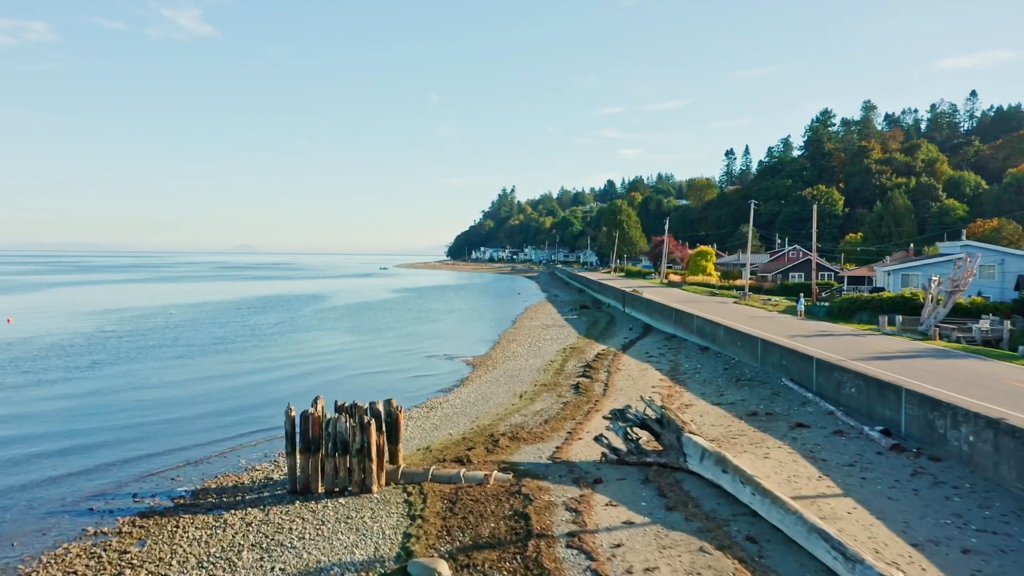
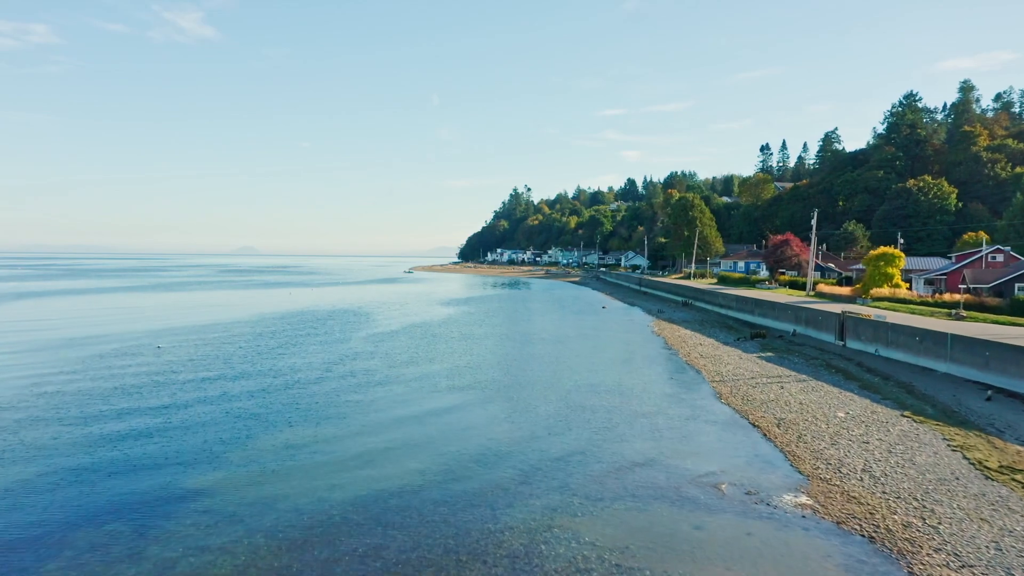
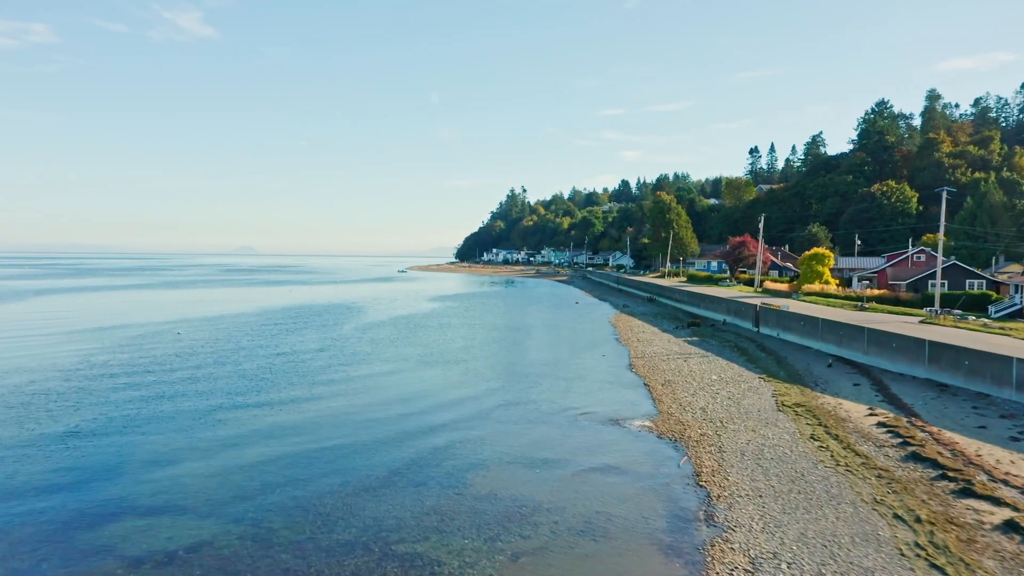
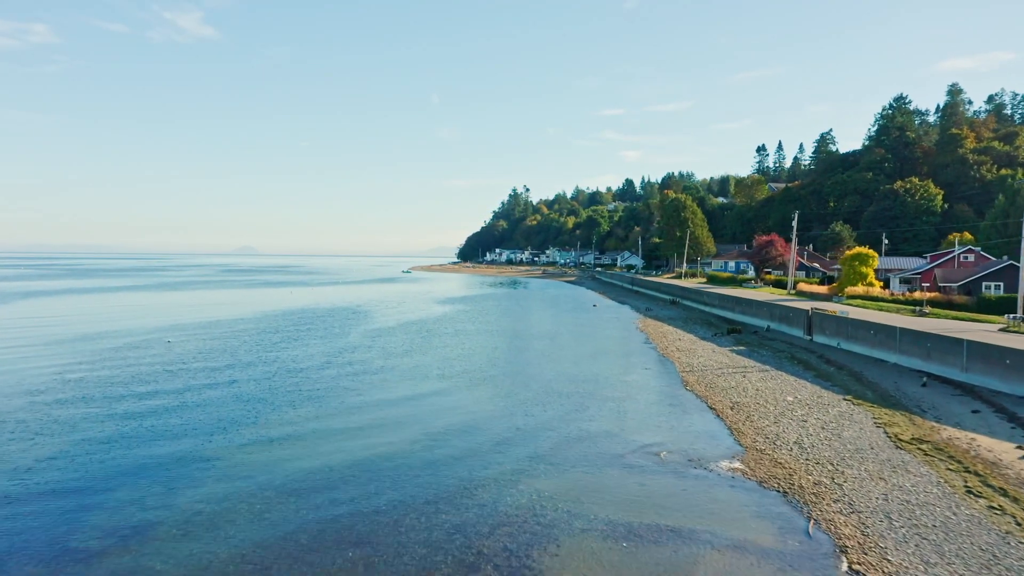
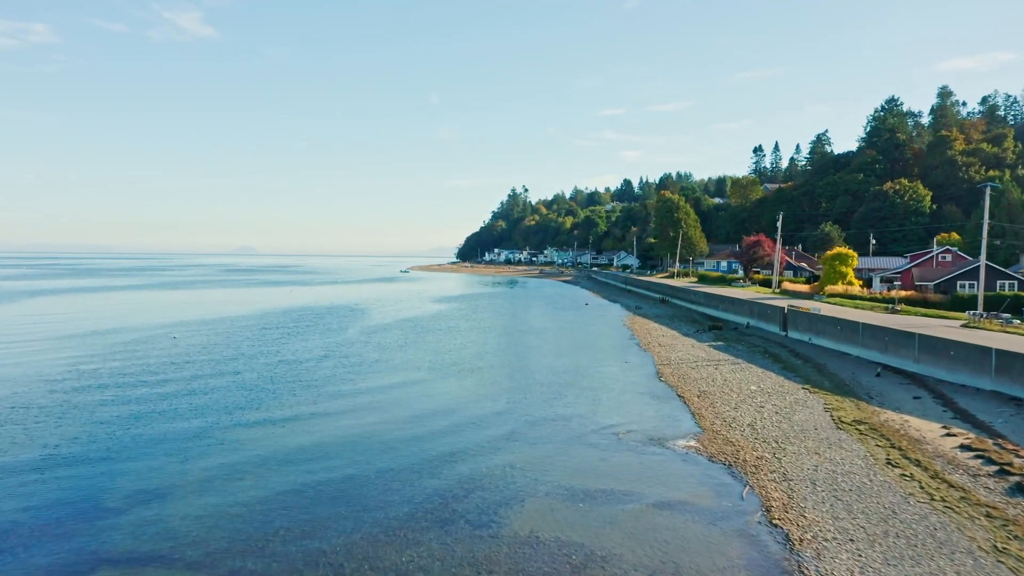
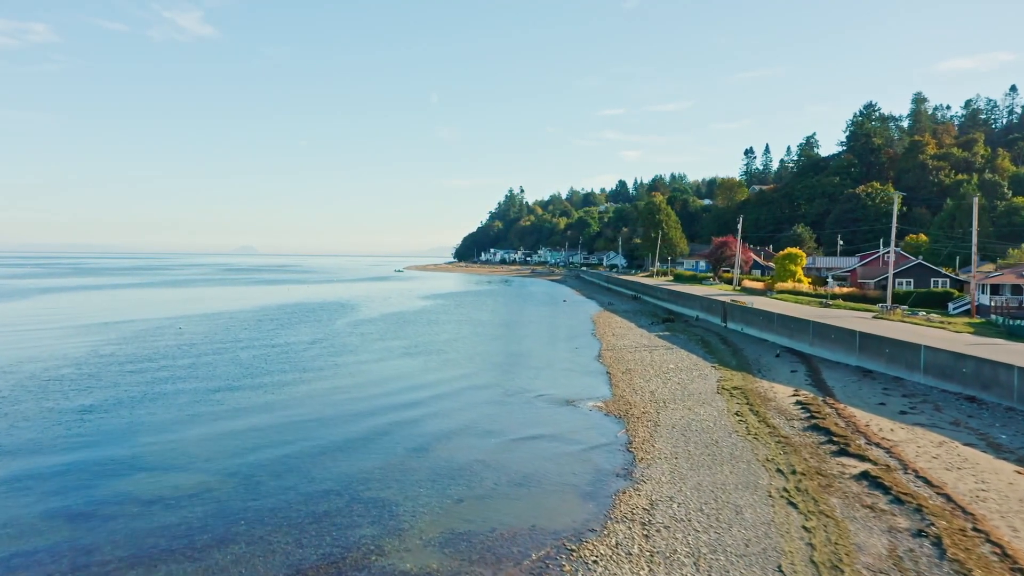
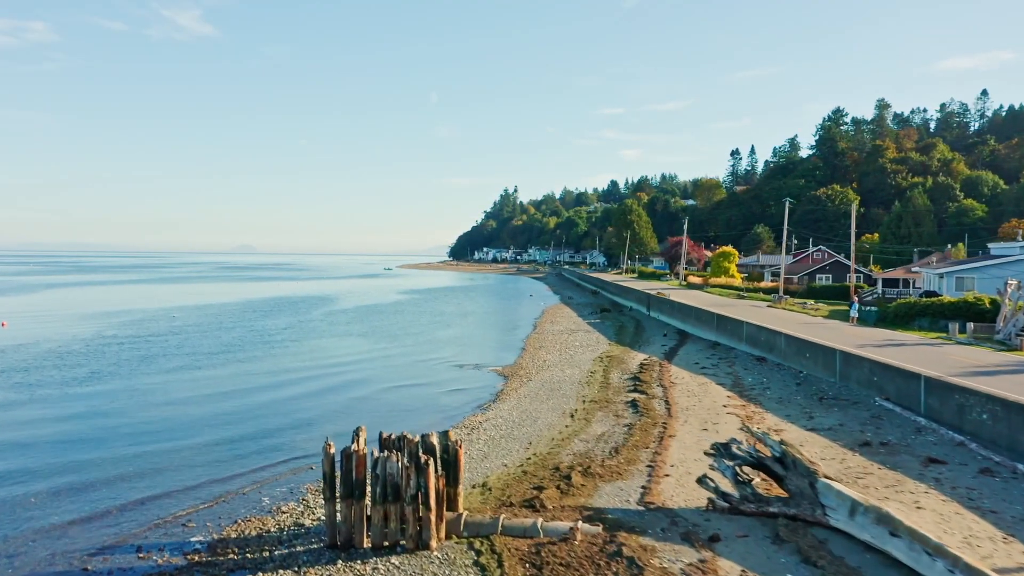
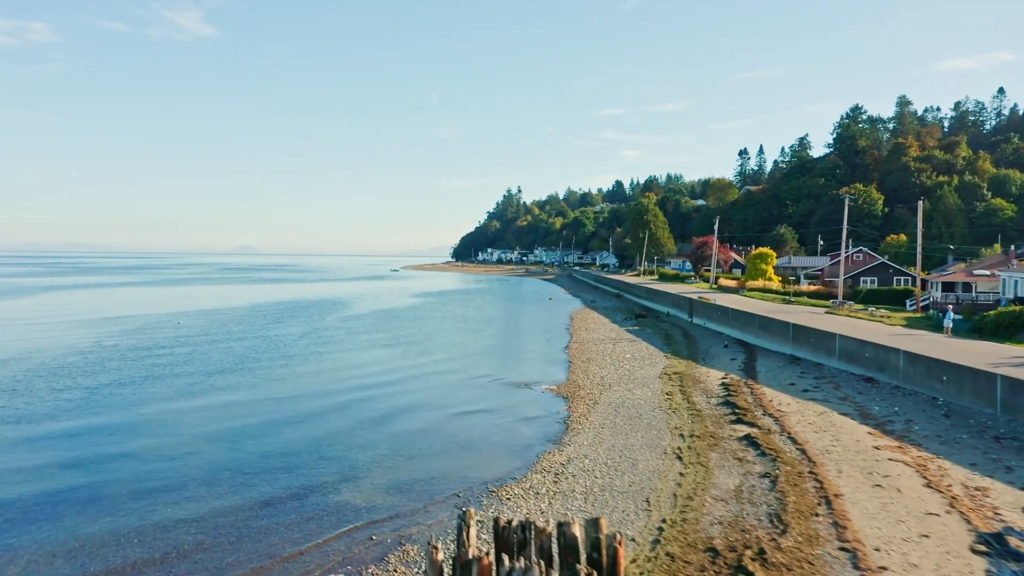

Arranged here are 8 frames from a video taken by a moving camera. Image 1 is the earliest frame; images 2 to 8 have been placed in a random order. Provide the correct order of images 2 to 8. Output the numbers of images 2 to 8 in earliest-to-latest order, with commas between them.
7, 8, 6, 3, 5, 4, 2
